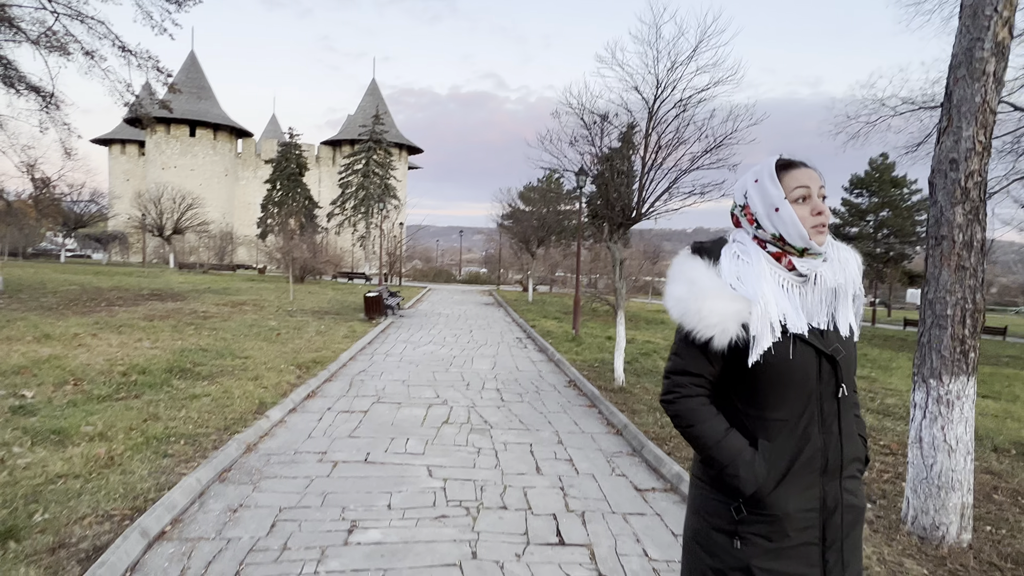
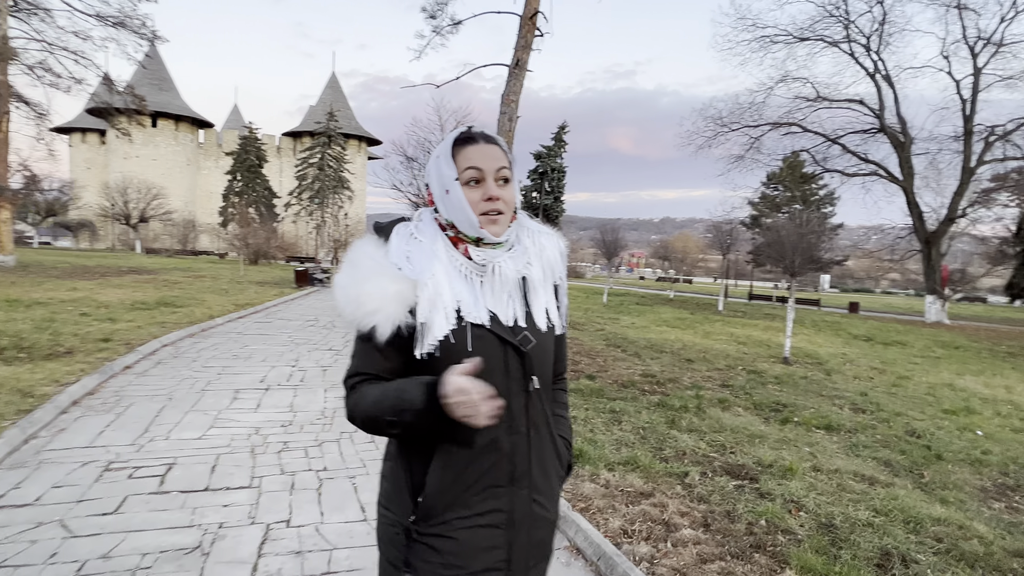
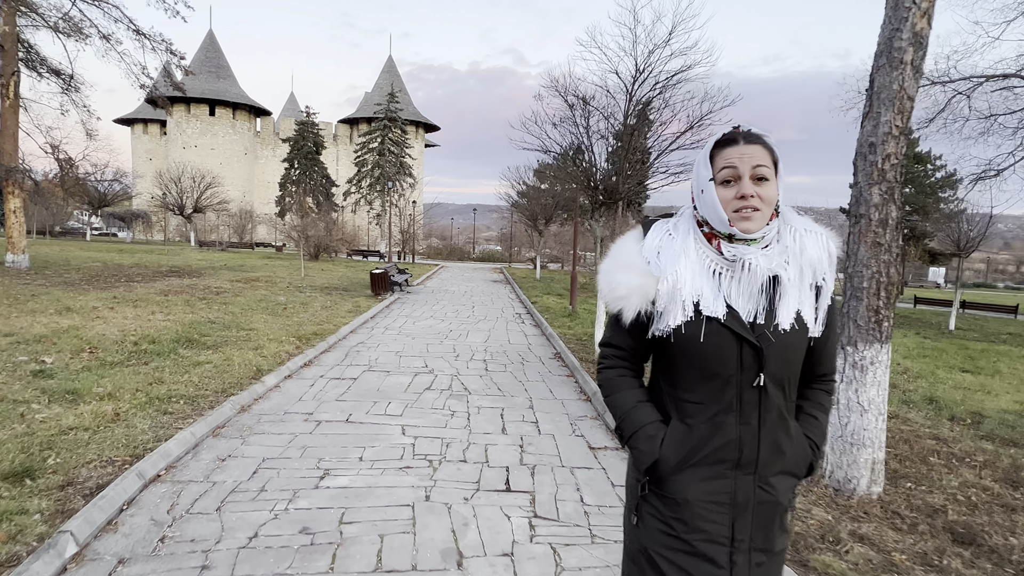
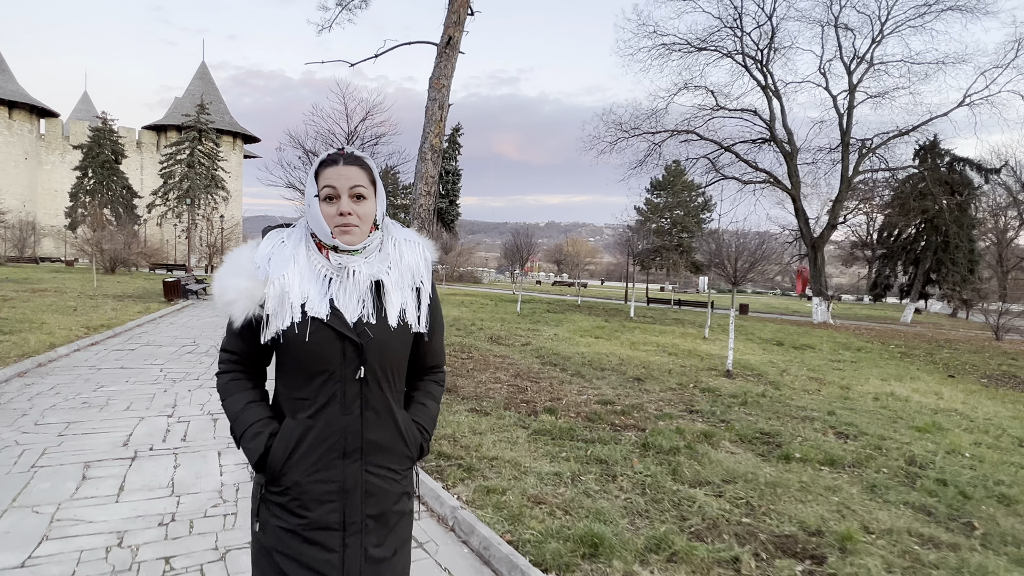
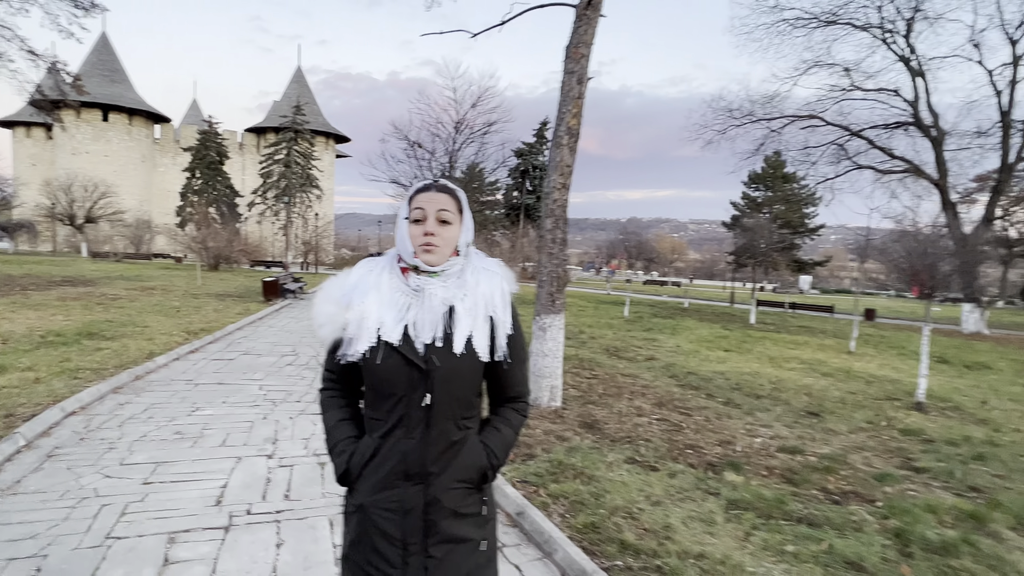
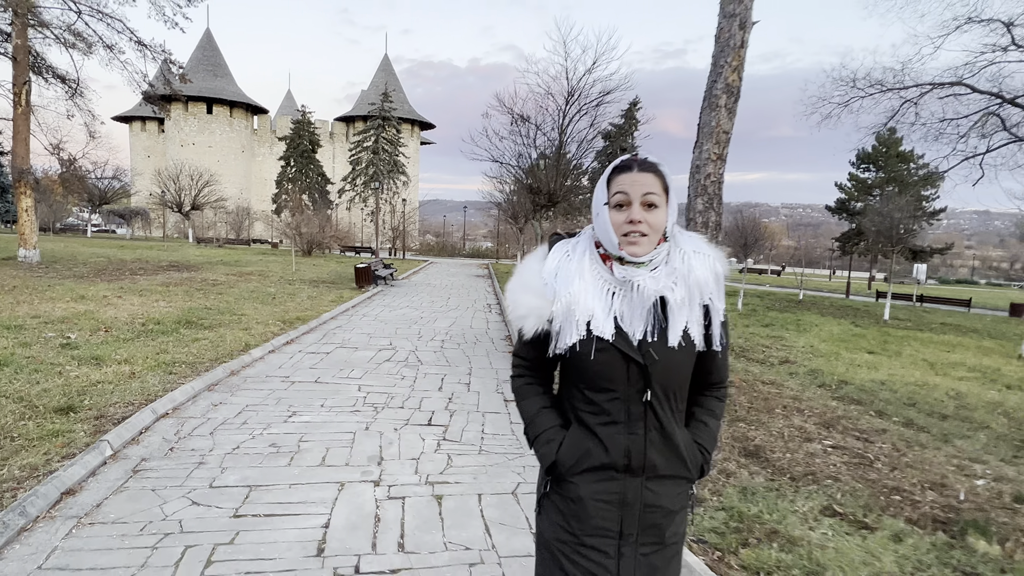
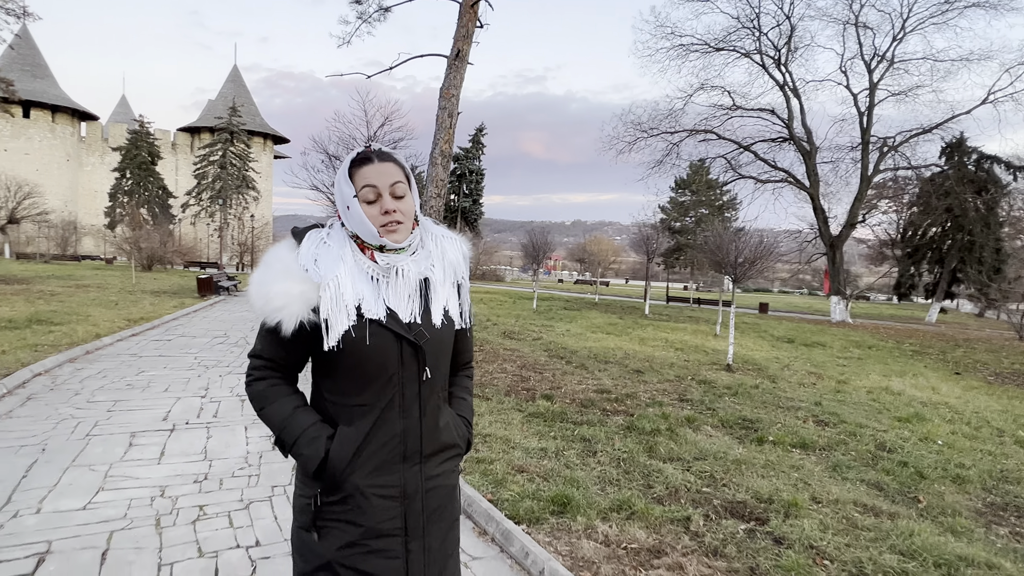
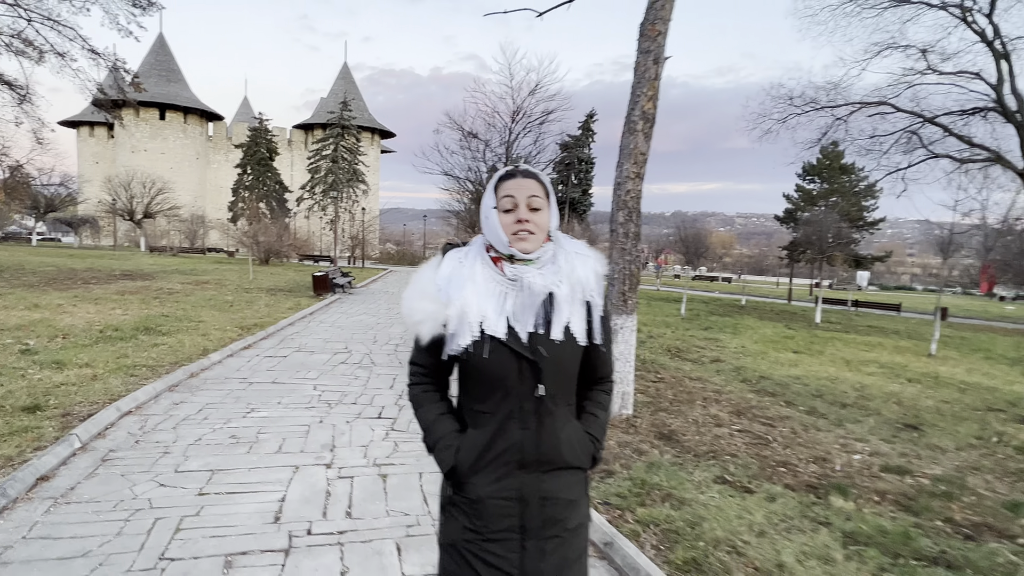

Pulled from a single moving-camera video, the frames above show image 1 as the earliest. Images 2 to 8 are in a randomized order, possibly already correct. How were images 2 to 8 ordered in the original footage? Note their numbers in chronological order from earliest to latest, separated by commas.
3, 6, 8, 5, 4, 7, 2
